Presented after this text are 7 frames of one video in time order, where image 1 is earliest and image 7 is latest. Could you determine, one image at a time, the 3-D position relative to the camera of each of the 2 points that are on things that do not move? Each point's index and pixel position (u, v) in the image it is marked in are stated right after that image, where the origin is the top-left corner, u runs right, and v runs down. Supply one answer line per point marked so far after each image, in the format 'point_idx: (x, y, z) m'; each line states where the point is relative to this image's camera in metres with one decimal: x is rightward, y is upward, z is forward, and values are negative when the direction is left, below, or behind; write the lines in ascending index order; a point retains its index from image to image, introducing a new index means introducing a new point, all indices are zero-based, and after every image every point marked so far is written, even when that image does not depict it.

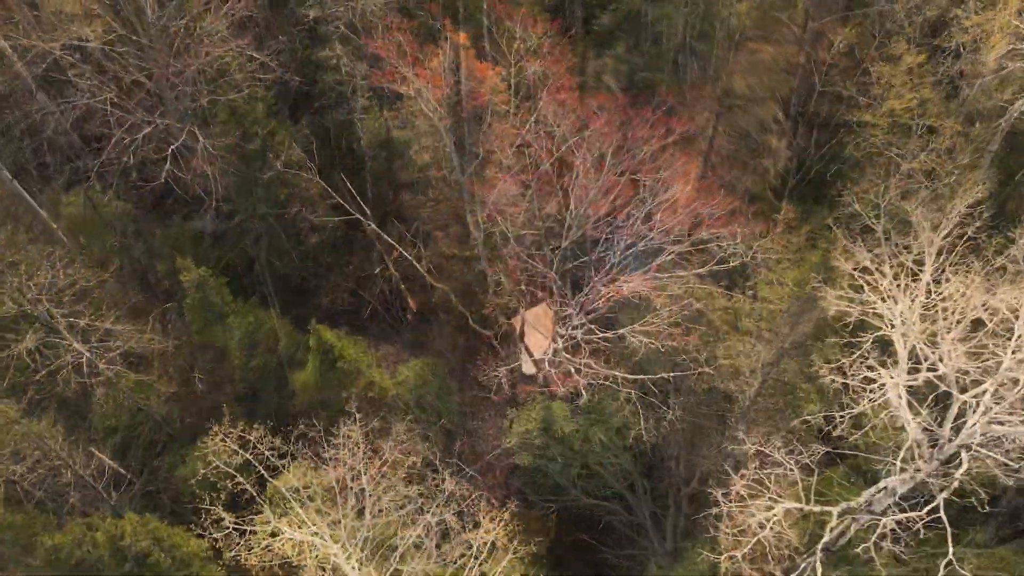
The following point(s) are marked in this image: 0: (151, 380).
0: (-6.8, -1.7, +16.6) m
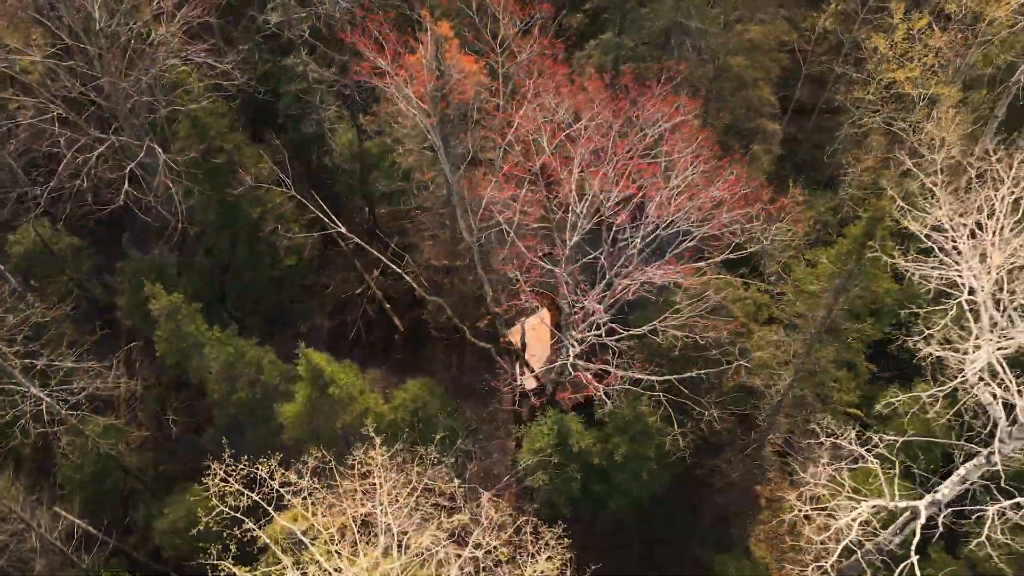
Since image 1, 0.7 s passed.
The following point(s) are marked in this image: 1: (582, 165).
0: (-6.6, -2.3, +14.9) m
1: (+1.4, +2.0, +14.1) m
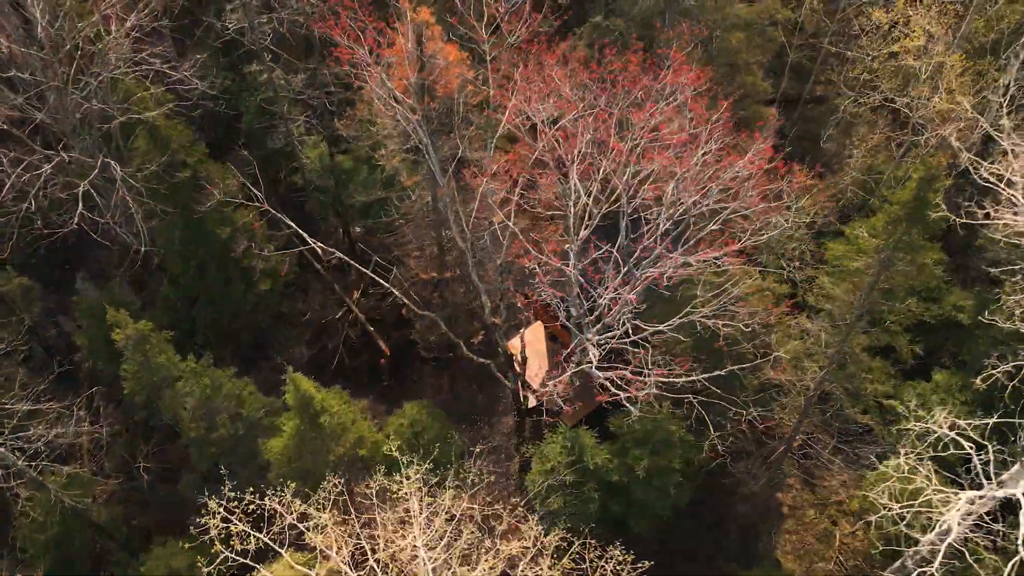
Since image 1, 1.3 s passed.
0: (-6.4, -2.8, +13.3) m
1: (+1.3, +2.1, +12.9) m
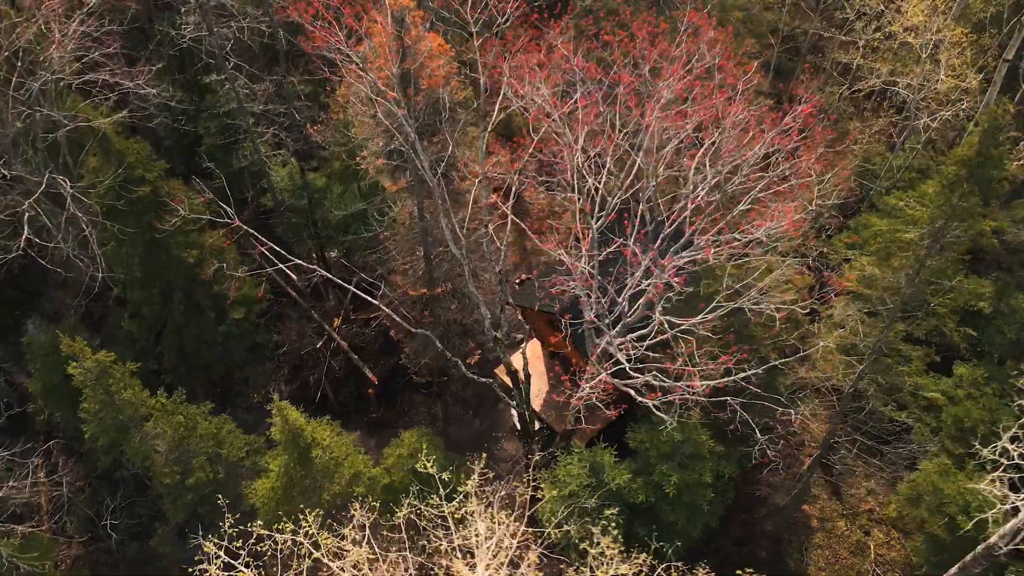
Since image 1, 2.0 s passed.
0: (-6.1, -3.3, +11.7) m
1: (+1.2, +2.1, +11.8) m
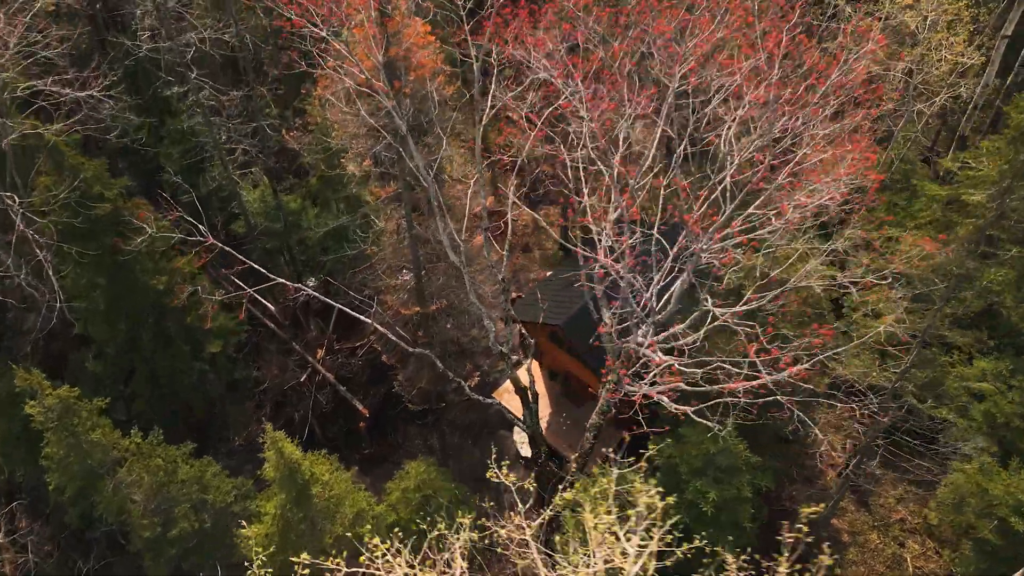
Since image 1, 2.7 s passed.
0: (-5.8, -3.7, +10.2) m
1: (+1.2, +2.1, +10.8) m
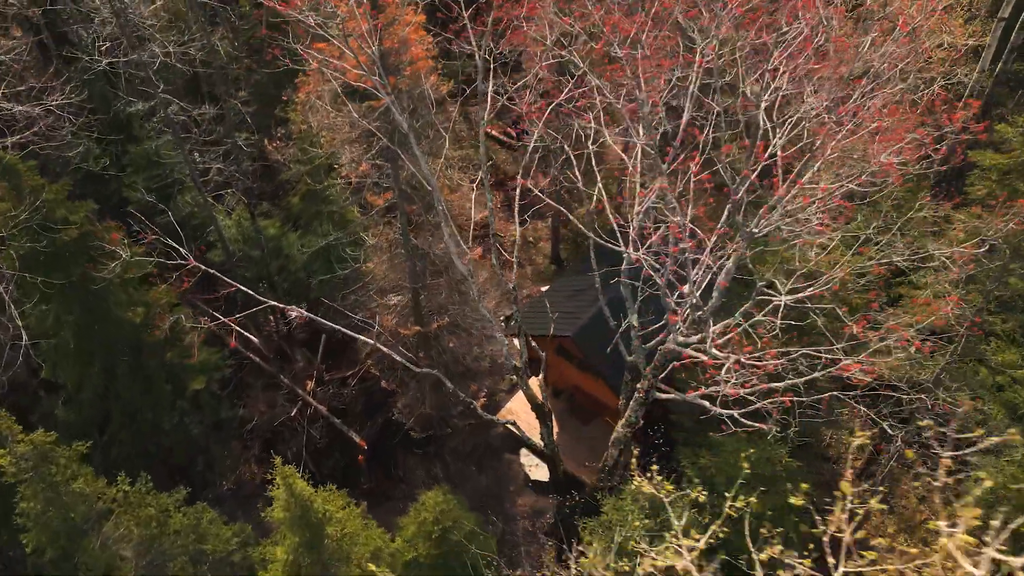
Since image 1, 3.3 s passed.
0: (-5.3, -4.1, +8.9) m
1: (+1.3, +2.1, +10.1) m
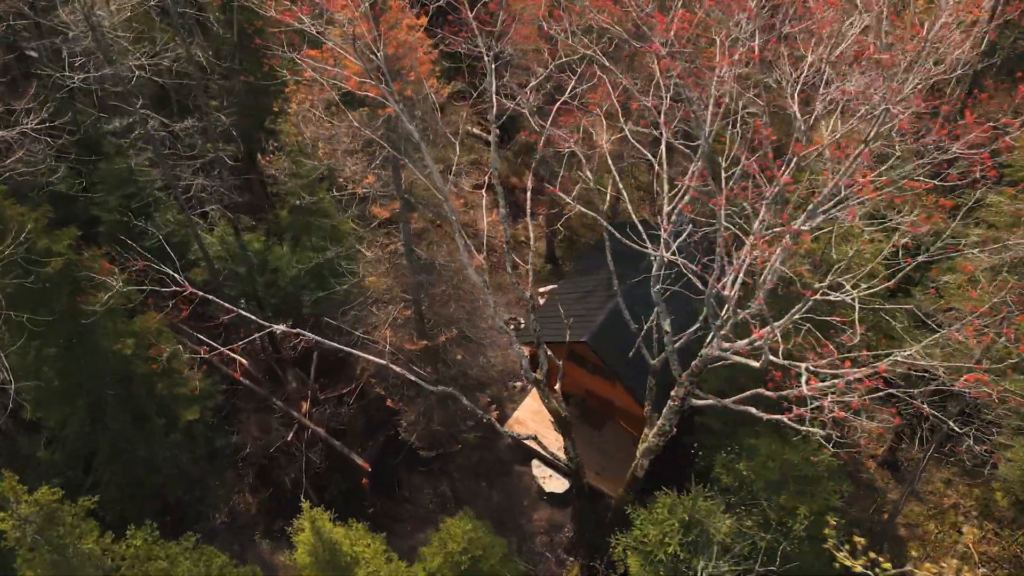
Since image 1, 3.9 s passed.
0: (-4.8, -4.4, +8.1) m
1: (+1.4, +2.0, +9.5) m
